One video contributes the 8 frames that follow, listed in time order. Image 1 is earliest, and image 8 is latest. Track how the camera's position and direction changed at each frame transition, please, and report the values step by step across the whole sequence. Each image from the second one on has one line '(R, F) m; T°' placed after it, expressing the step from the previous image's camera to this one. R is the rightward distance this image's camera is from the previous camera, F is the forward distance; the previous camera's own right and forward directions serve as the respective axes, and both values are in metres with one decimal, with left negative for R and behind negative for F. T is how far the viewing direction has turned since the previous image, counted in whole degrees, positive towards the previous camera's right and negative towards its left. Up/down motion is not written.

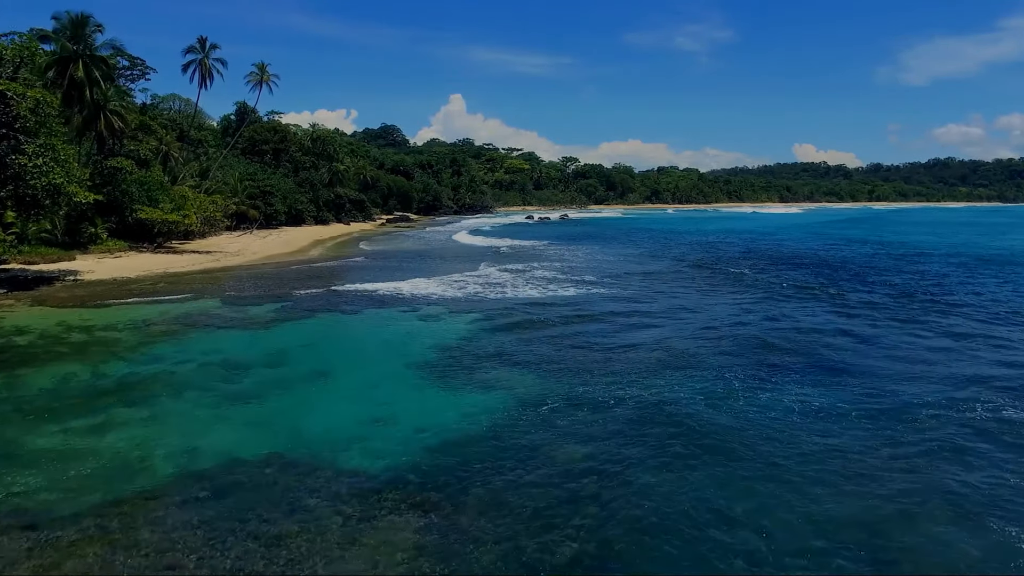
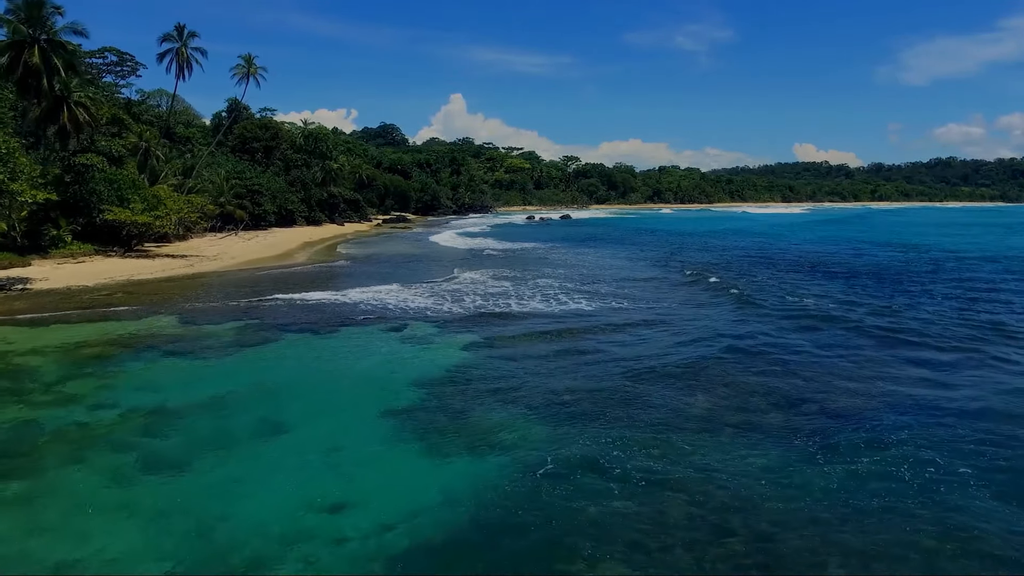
(0.0, +2.6) m; 0°
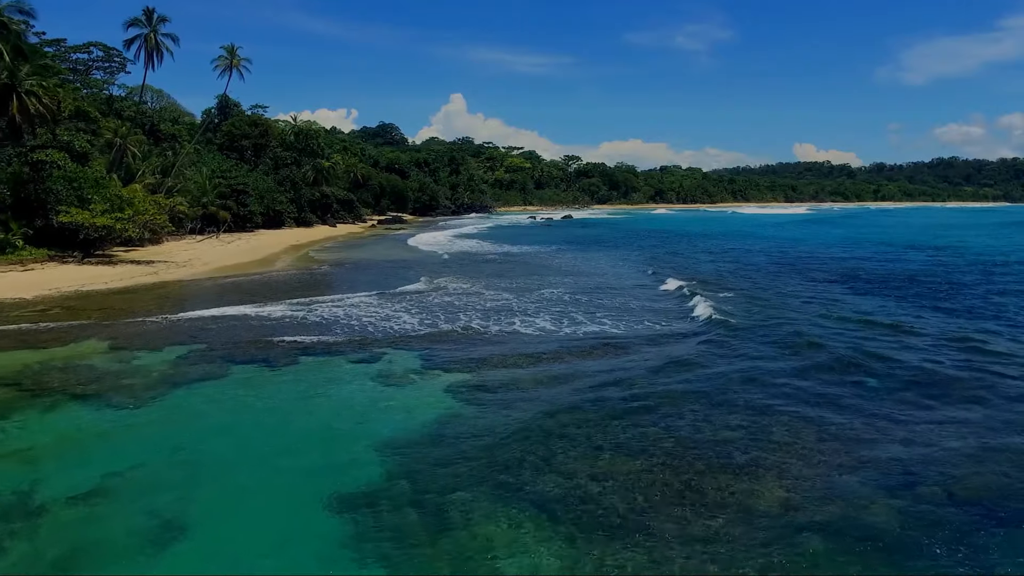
(0.0, +3.0) m; 0°
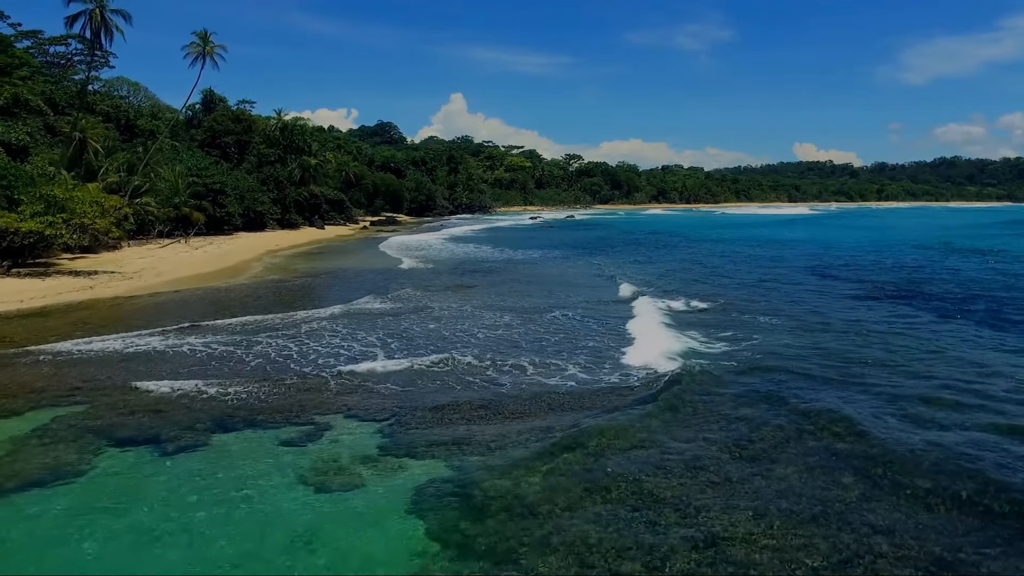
(0.0, +4.1) m; 0°
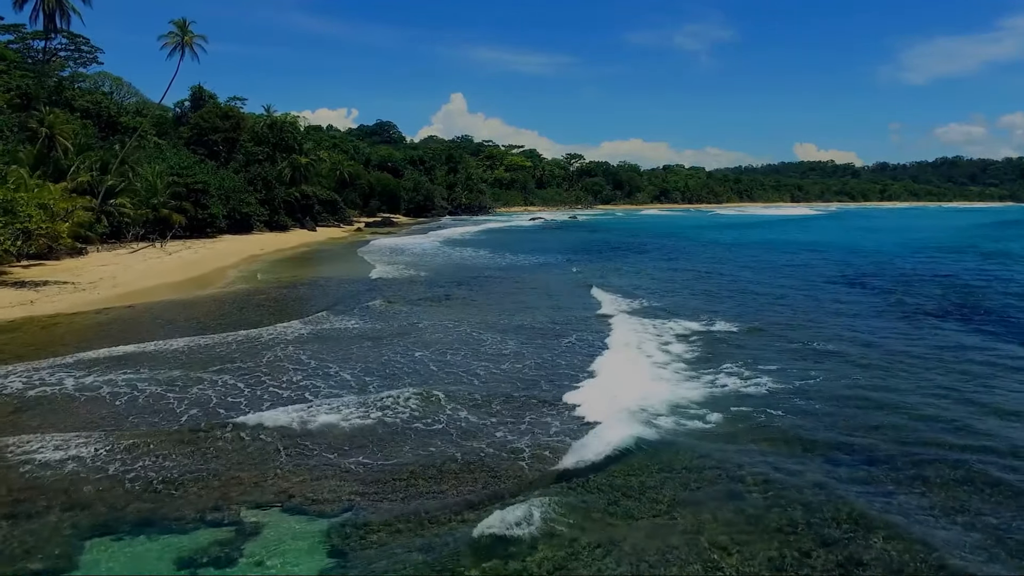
(0.0, +2.8) m; 0°
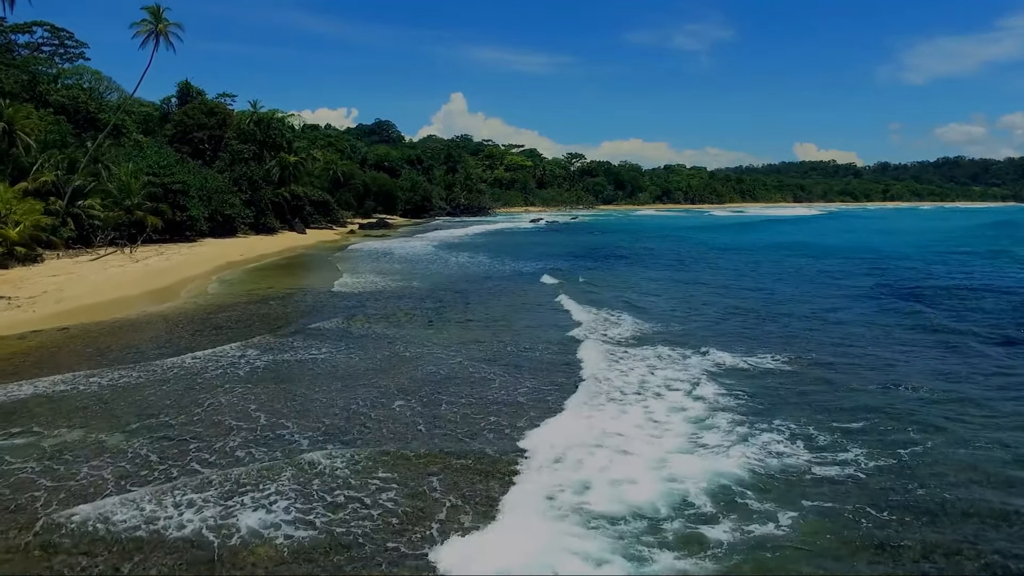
(-0.1, +3.0) m; 0°
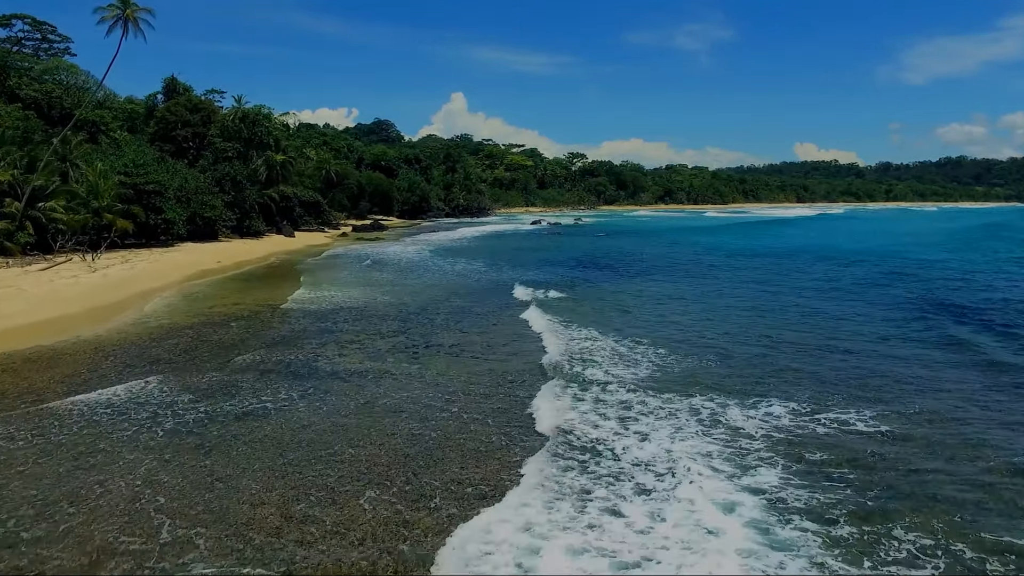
(-0.1, +3.1) m; 0°
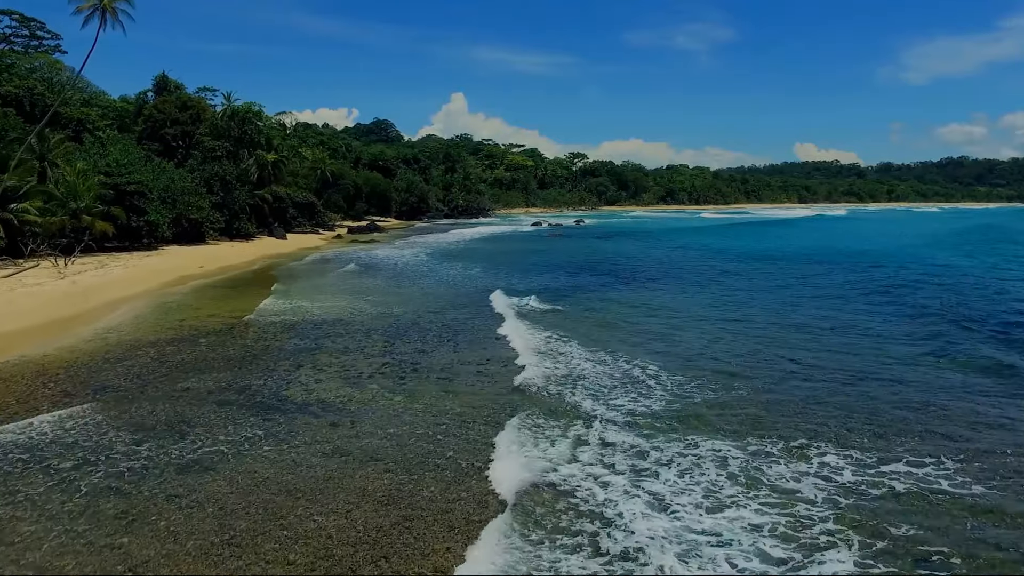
(0.0, +1.8) m; 0°
